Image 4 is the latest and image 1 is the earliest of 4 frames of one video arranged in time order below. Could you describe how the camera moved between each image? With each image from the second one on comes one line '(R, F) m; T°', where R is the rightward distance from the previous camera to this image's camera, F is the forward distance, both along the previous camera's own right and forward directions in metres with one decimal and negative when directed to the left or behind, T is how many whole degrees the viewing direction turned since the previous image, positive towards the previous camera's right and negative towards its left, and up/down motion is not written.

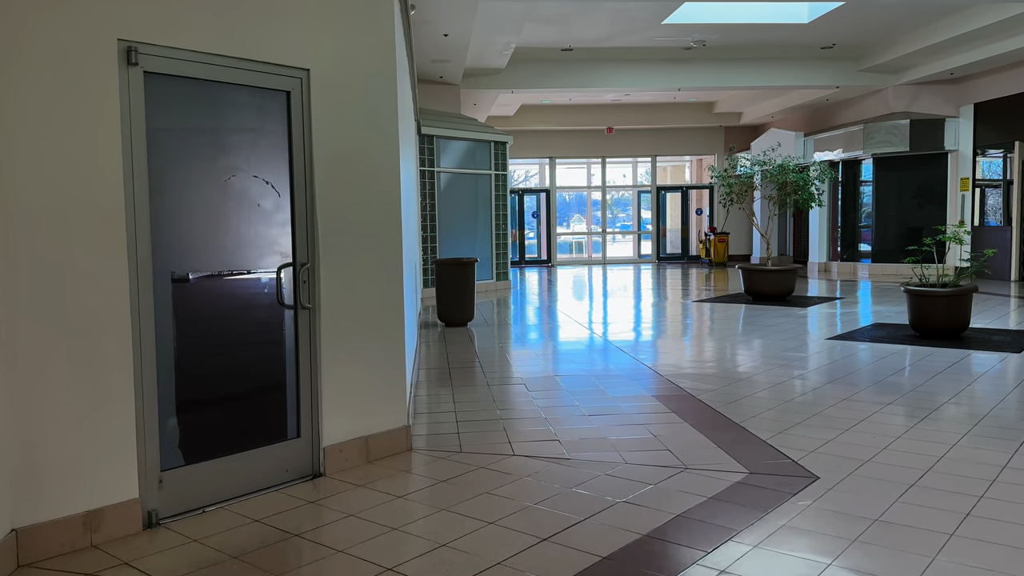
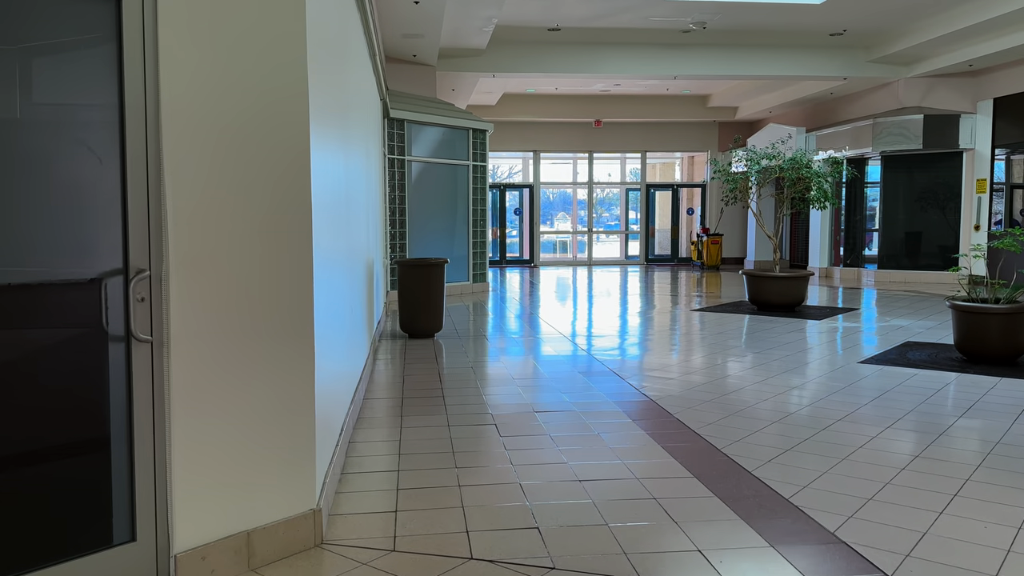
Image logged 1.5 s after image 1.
(+0.1, +1.2) m; +1°
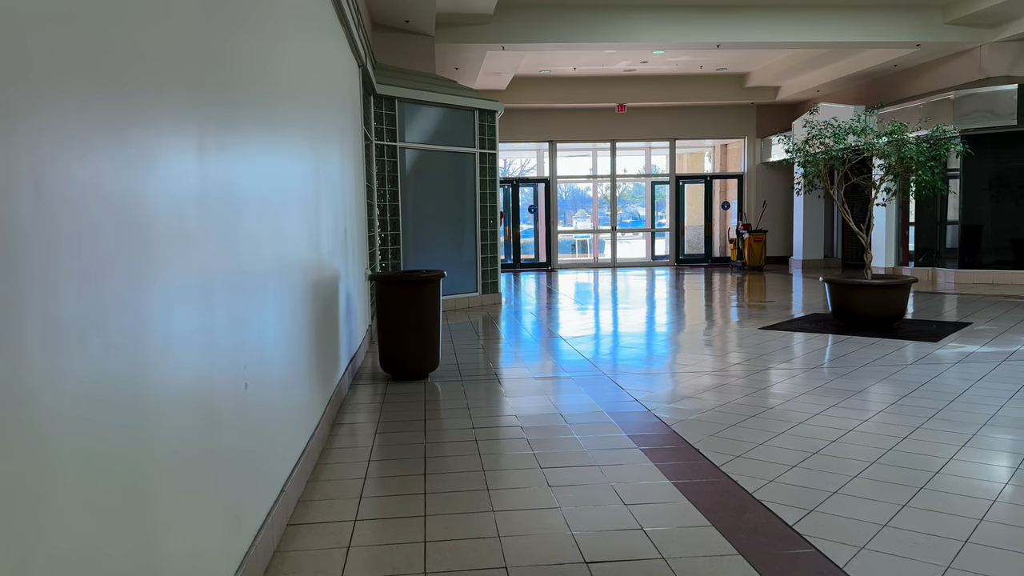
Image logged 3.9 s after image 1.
(0.0, +1.9) m; -1°
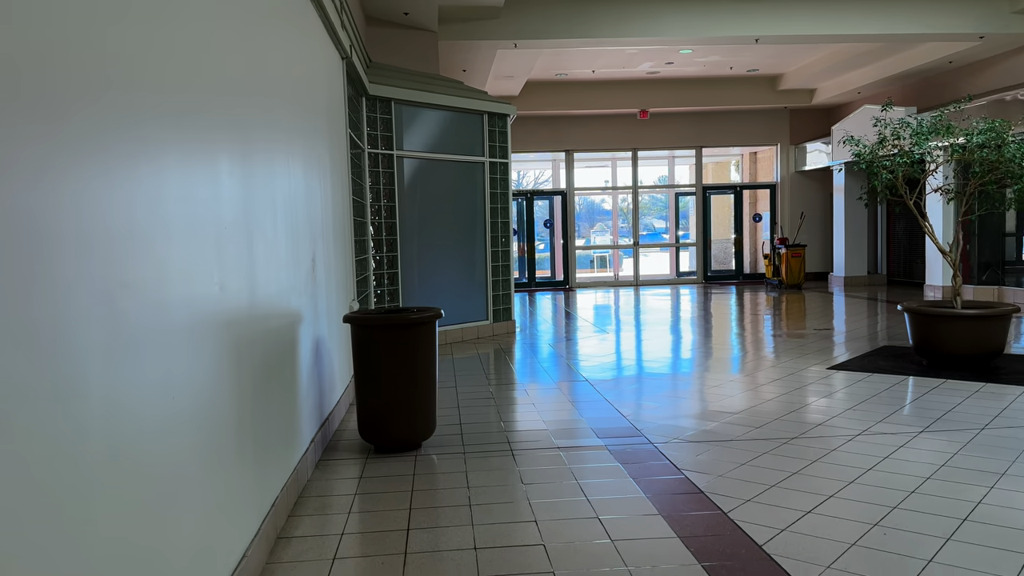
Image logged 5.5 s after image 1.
(0.0, +1.2) m; -1°
